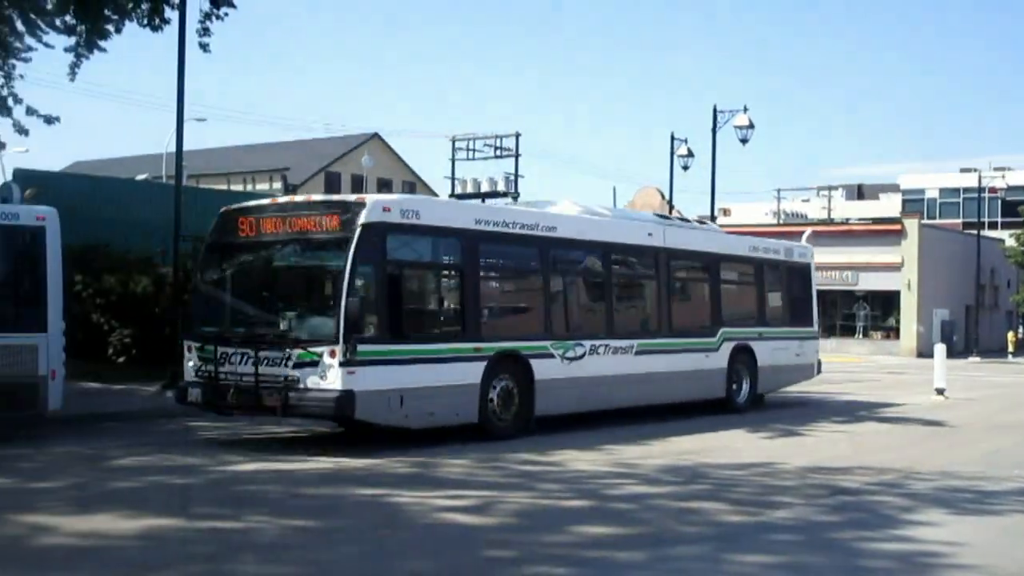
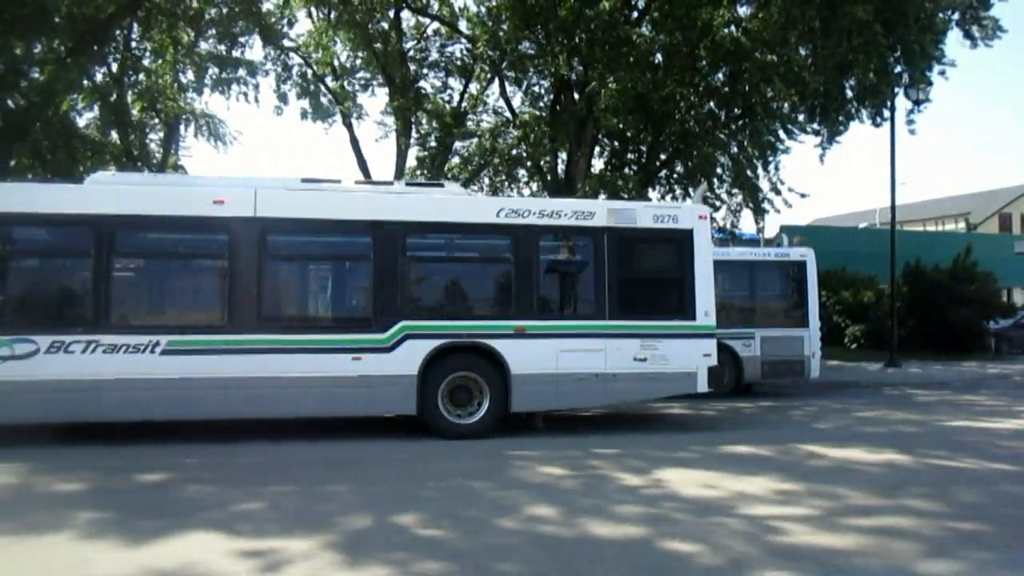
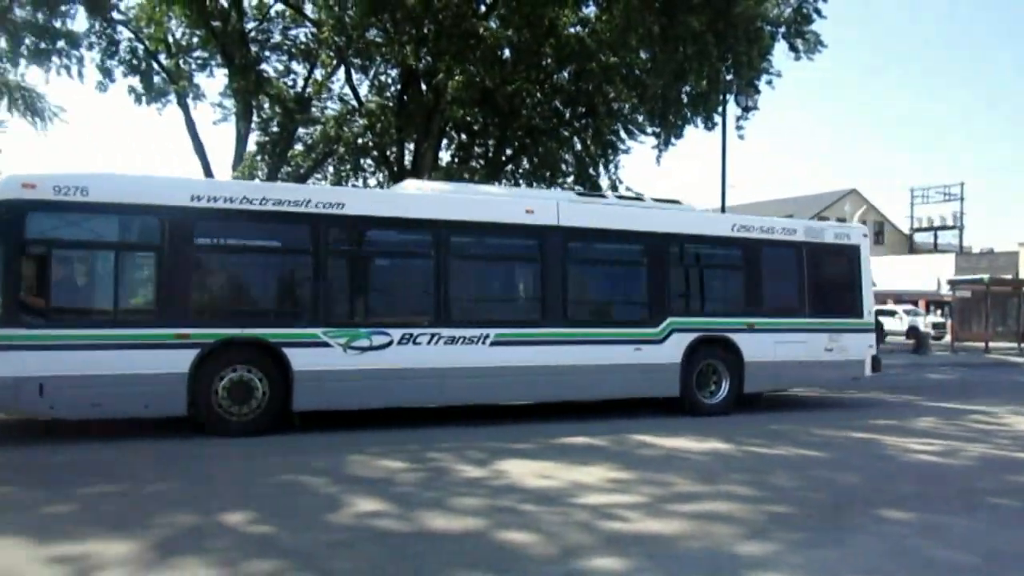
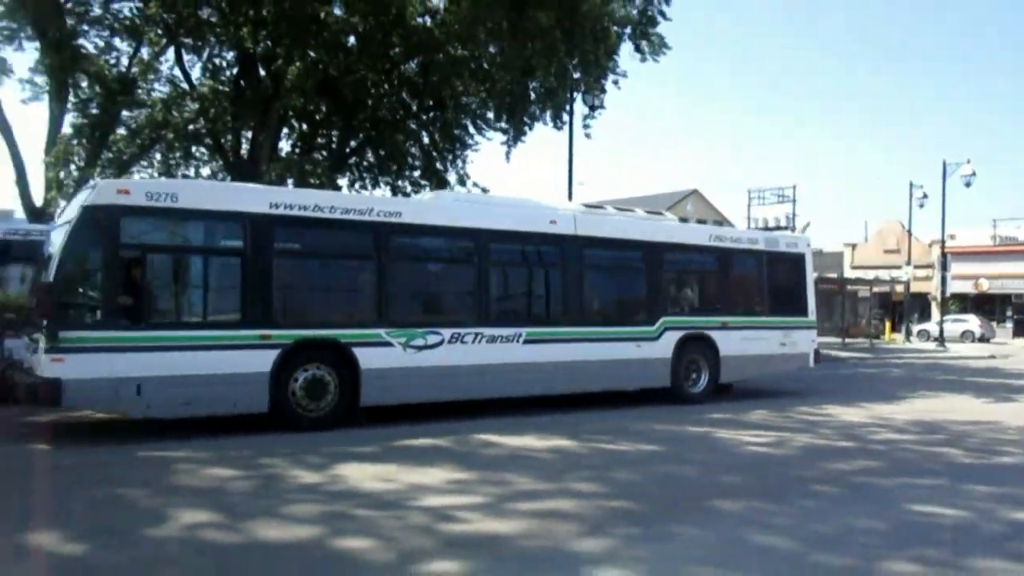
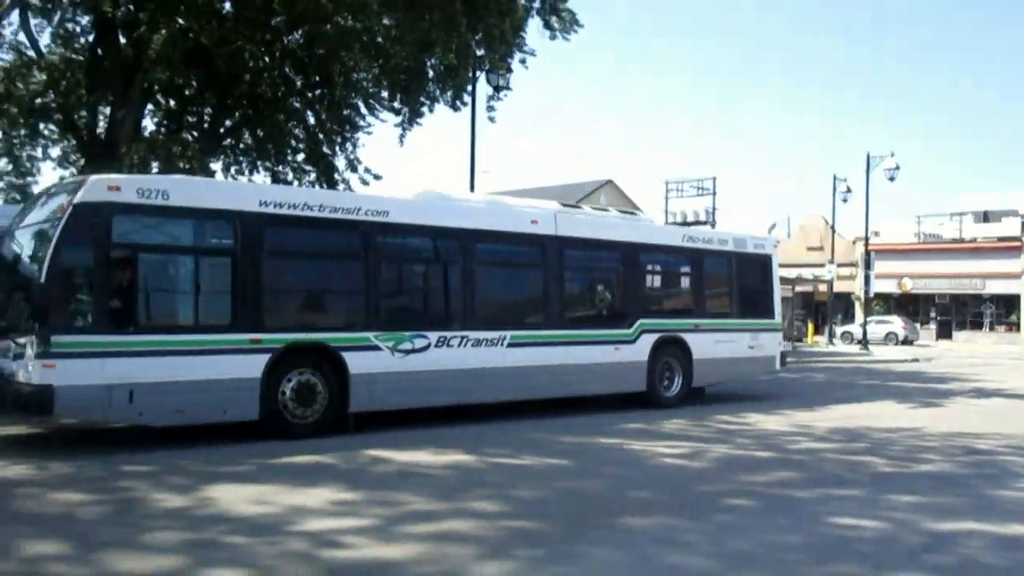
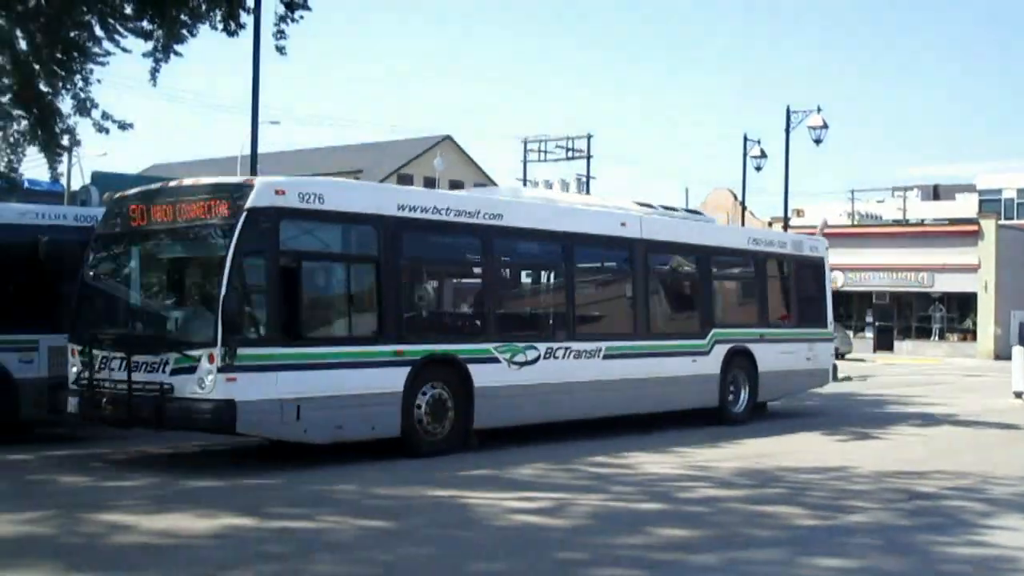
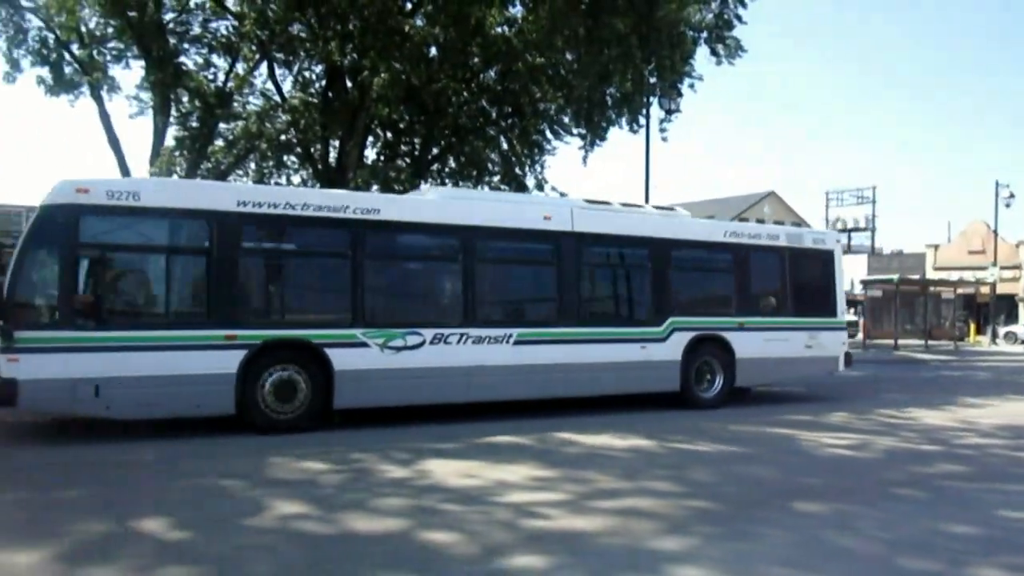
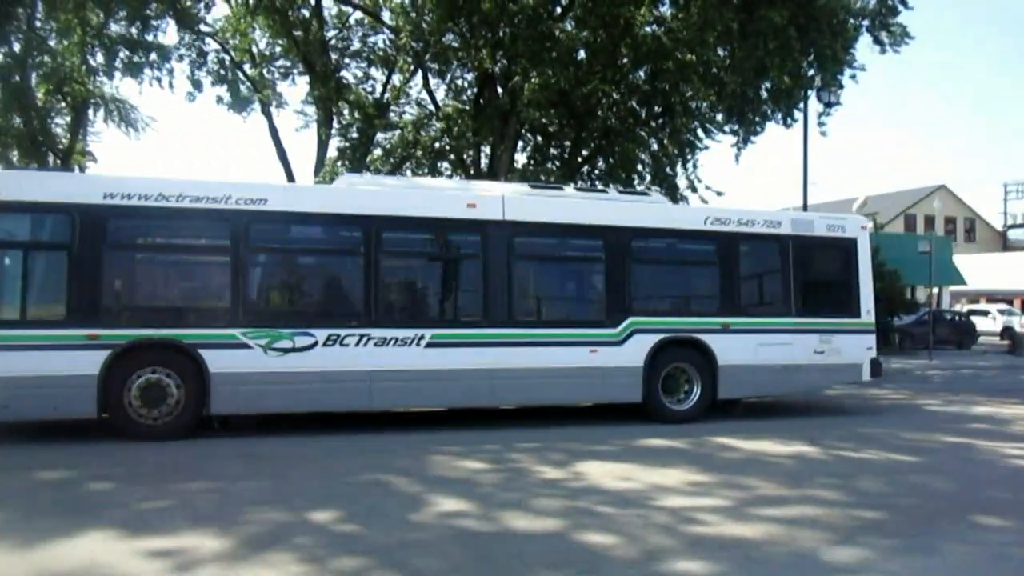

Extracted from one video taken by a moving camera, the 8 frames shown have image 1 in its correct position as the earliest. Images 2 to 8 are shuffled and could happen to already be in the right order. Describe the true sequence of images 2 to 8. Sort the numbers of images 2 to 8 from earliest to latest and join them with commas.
6, 5, 4, 7, 3, 8, 2
